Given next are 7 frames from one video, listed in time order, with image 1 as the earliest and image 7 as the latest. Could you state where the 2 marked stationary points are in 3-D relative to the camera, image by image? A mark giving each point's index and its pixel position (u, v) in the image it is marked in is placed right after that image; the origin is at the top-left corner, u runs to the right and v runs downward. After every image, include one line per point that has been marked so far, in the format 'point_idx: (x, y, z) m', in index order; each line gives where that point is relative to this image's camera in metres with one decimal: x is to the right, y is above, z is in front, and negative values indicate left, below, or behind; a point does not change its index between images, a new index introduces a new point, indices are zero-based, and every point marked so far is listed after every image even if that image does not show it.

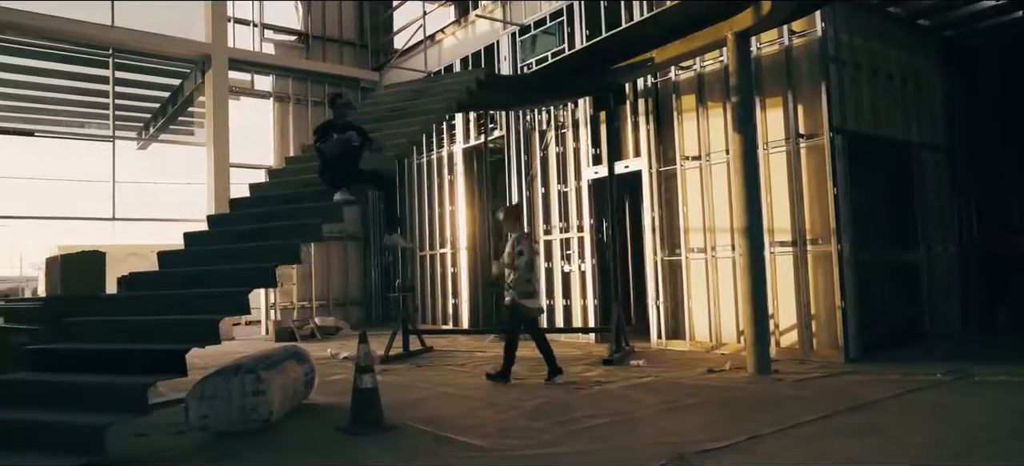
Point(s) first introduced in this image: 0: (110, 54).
0: (-7.0, +3.1, +12.3) m
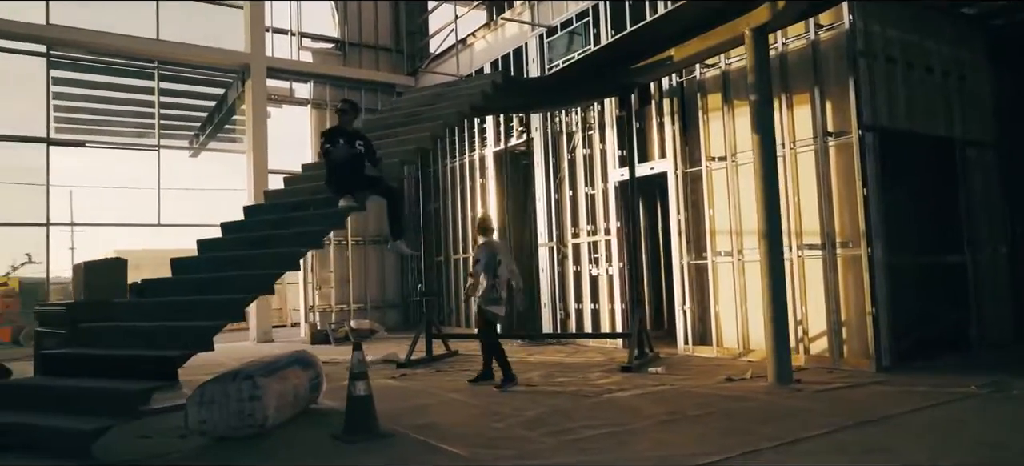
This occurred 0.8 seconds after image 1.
0: (-6.4, +3.0, +12.7) m
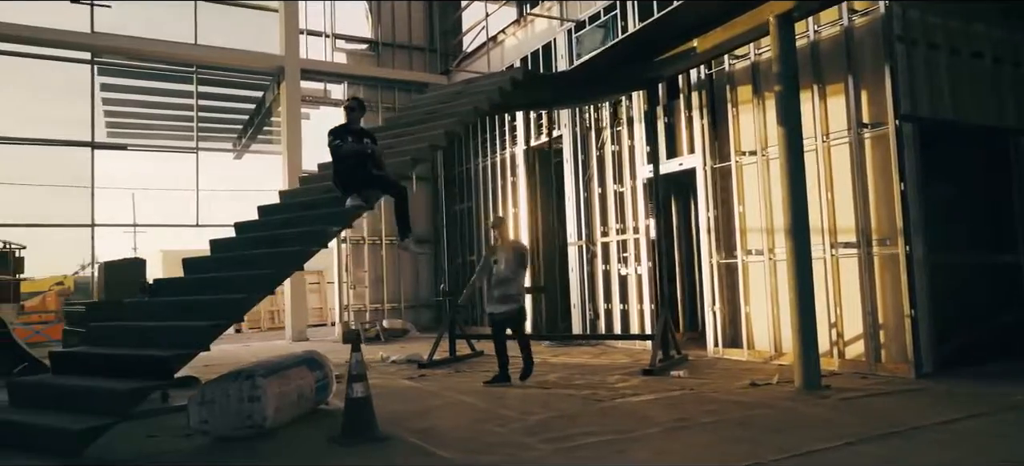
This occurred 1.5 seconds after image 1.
0: (-5.8, +3.0, +13.0) m
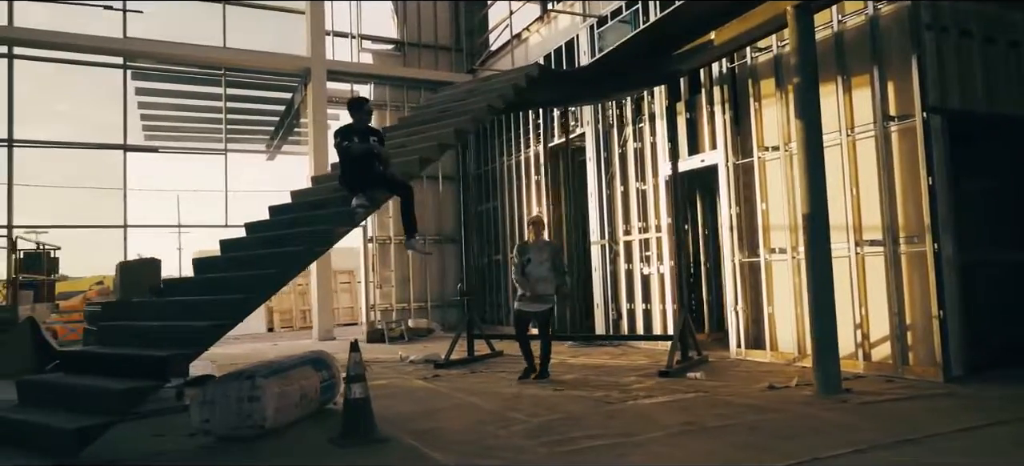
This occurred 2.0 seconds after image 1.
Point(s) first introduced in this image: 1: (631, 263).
0: (-5.4, +3.0, +13.2) m
1: (+1.7, -0.4, +9.9) m
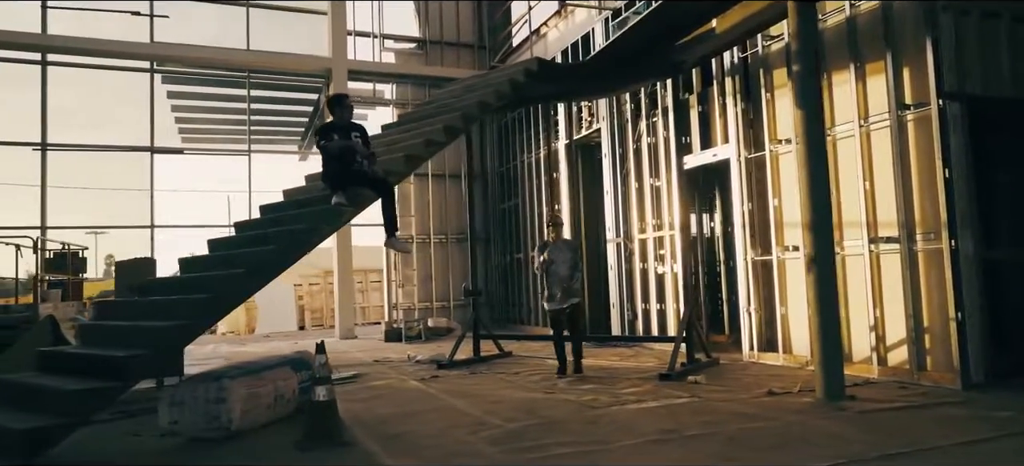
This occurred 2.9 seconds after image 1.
0: (-5.0, +3.0, +13.4) m
1: (+1.8, -0.4, +9.6) m
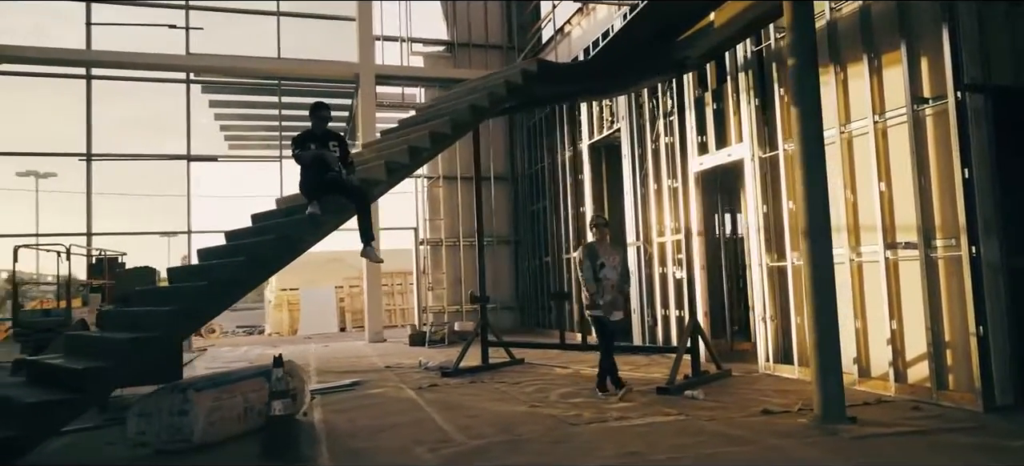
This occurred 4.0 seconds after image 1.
0: (-4.5, +2.9, +13.7) m
1: (+2.0, -0.4, +9.3) m
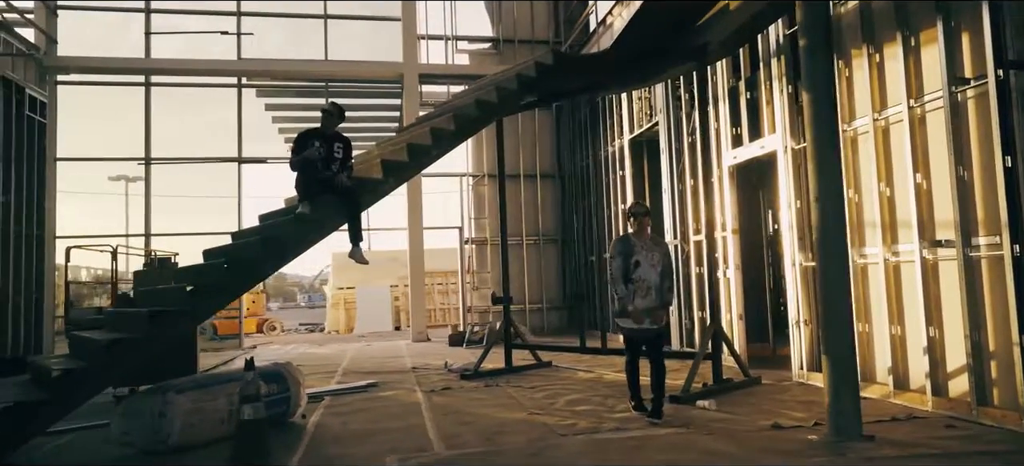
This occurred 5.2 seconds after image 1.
0: (-3.6, +2.9, +13.9) m
1: (+2.4, -0.4, +8.8) m
